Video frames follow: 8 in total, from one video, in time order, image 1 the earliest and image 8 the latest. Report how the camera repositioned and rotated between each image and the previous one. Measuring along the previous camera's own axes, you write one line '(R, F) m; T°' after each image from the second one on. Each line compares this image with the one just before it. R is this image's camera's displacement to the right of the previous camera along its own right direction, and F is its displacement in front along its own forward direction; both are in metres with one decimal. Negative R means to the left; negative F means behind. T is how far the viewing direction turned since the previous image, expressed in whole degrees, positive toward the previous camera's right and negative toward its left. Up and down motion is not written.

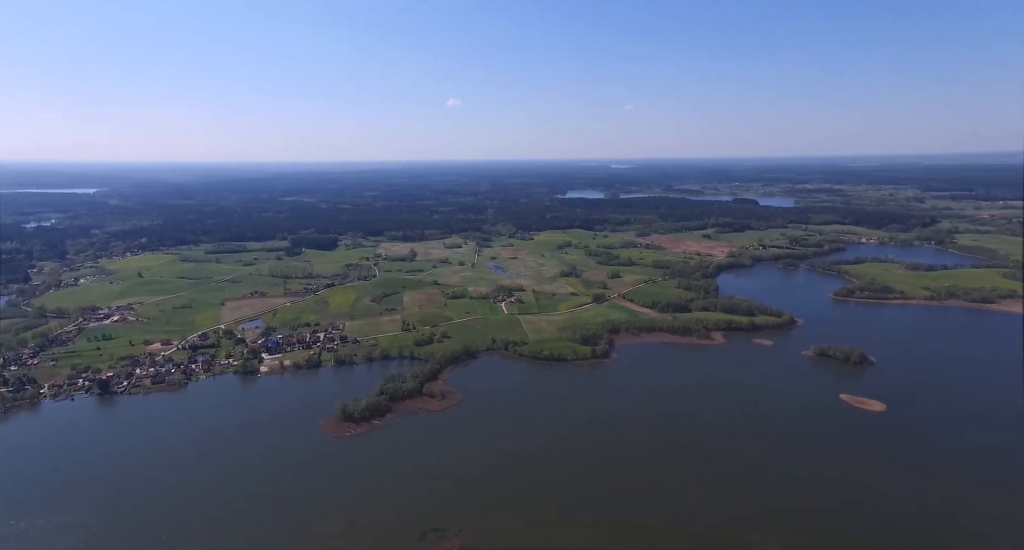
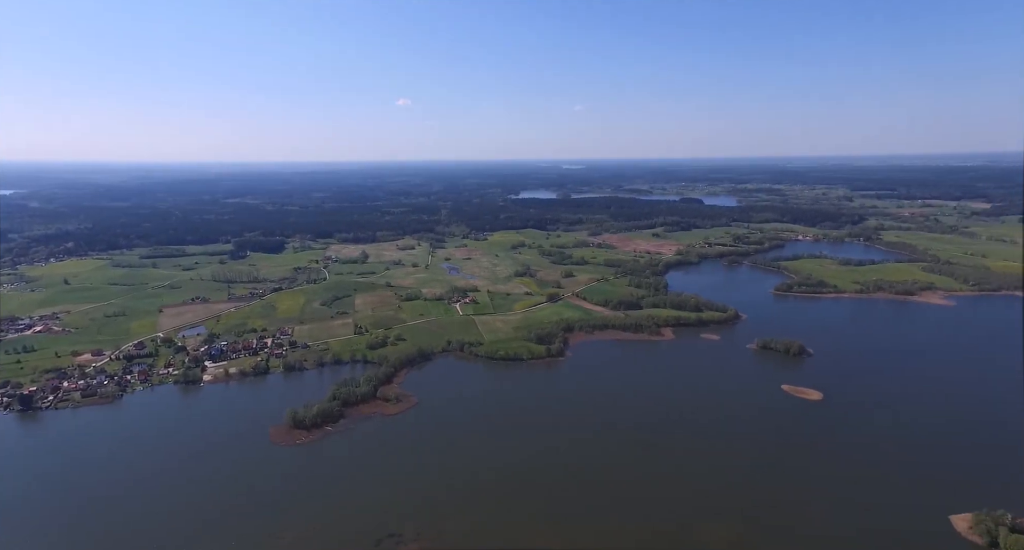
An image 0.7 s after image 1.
(+0.2, -1.2) m; +4°
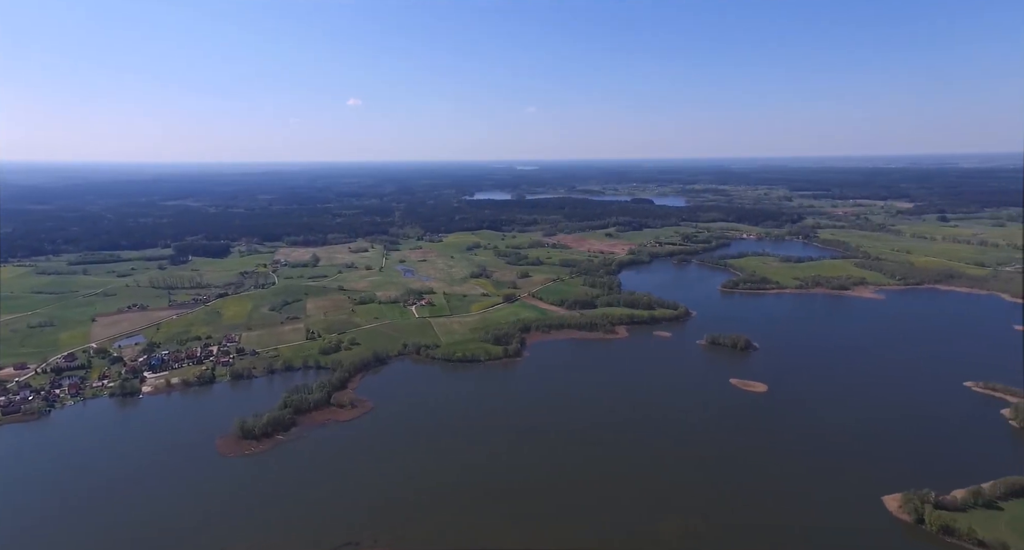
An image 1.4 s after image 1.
(+0.2, -0.8) m; +4°
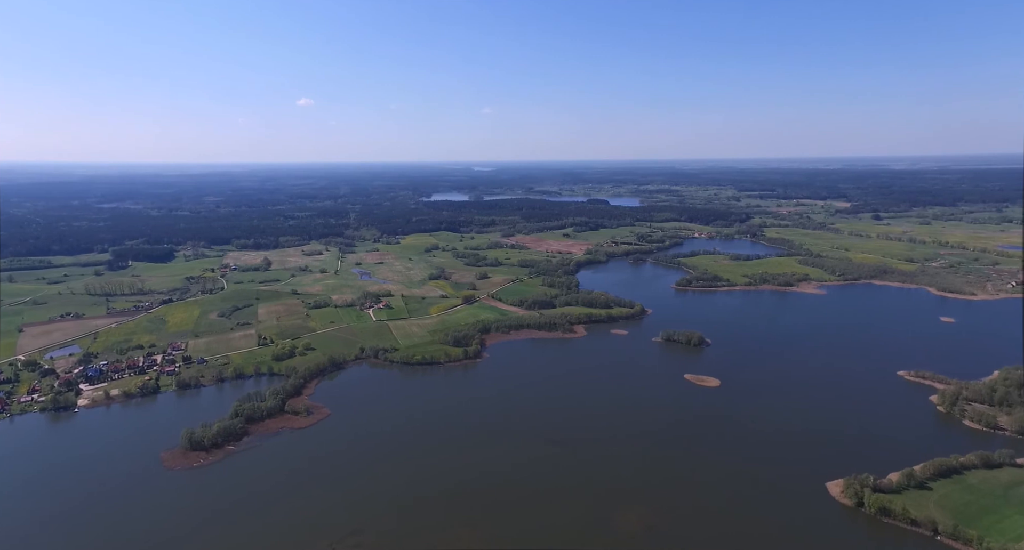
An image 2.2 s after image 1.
(+0.2, -0.6) m; +4°
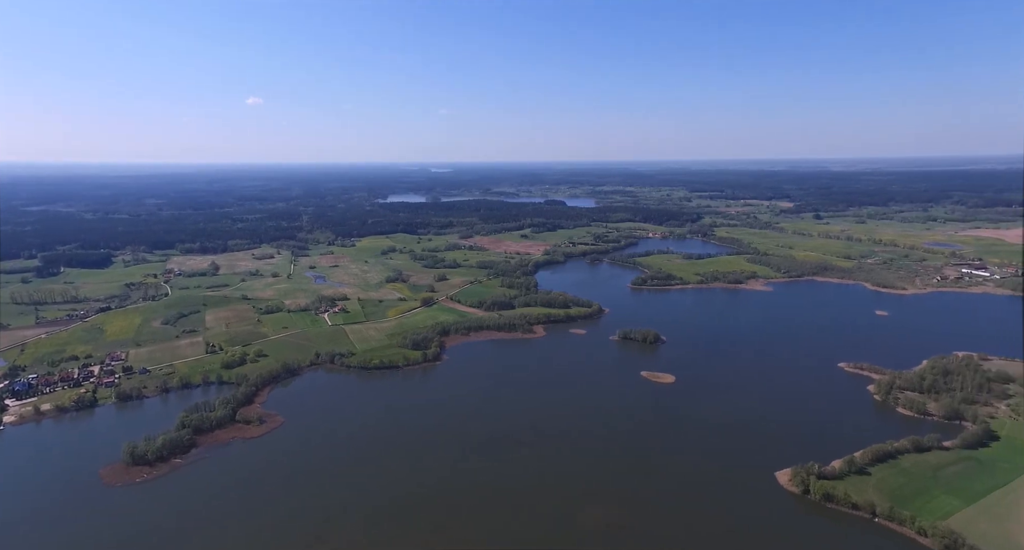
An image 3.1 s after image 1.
(+0.2, -0.4) m; +4°
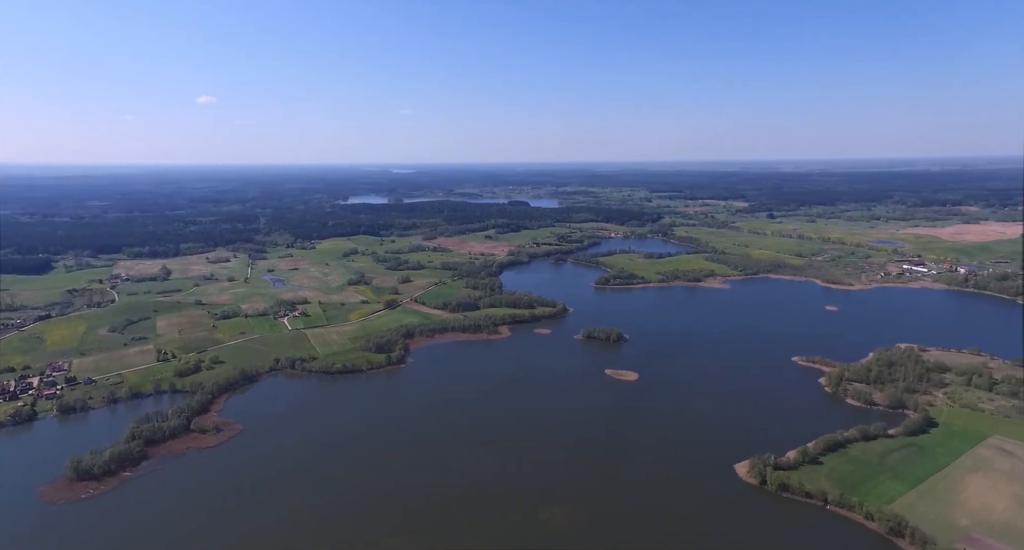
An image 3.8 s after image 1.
(+0.1, -0.3) m; +3°
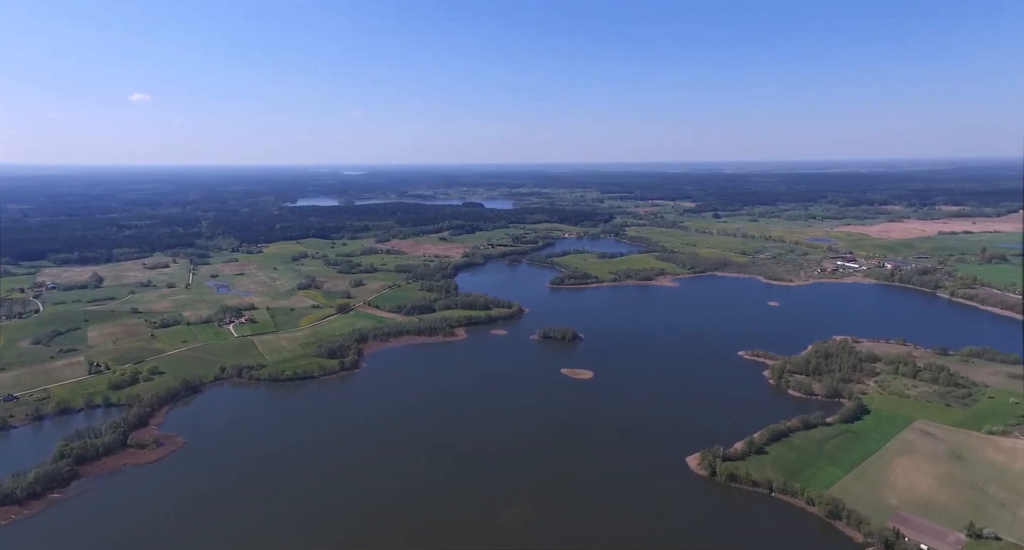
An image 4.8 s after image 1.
(+0.1, -0.3) m; +4°
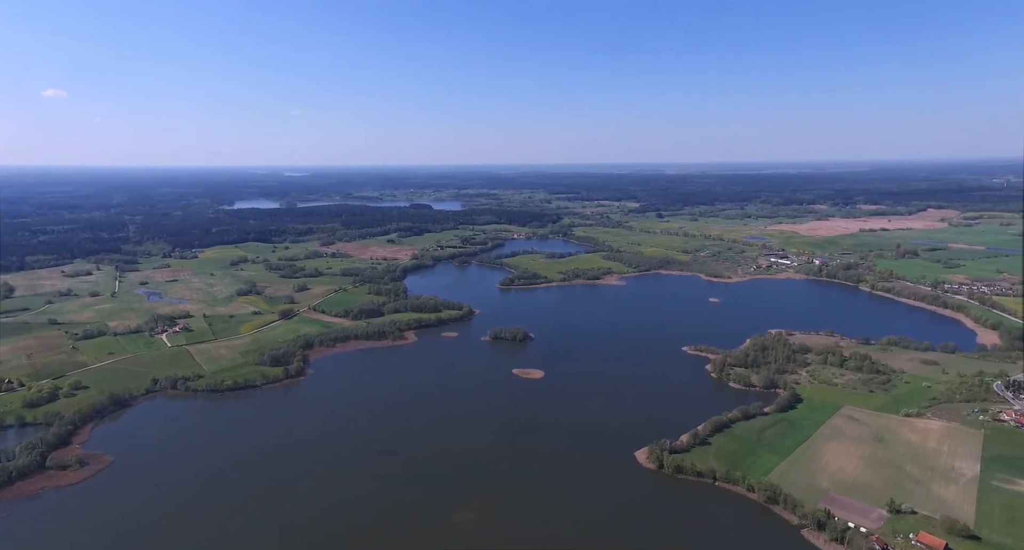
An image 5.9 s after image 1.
(+0.1, -0.3) m; +5°
